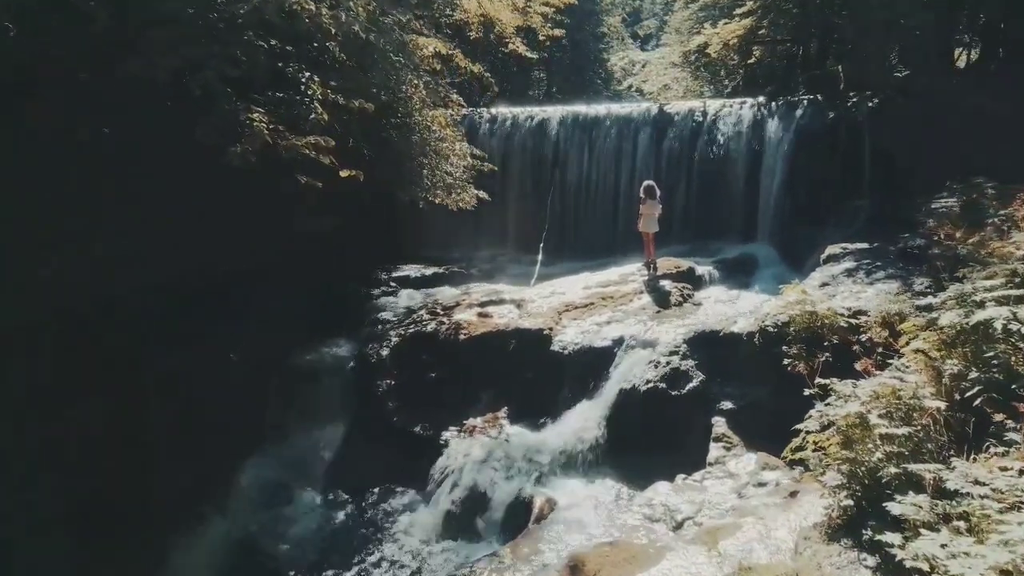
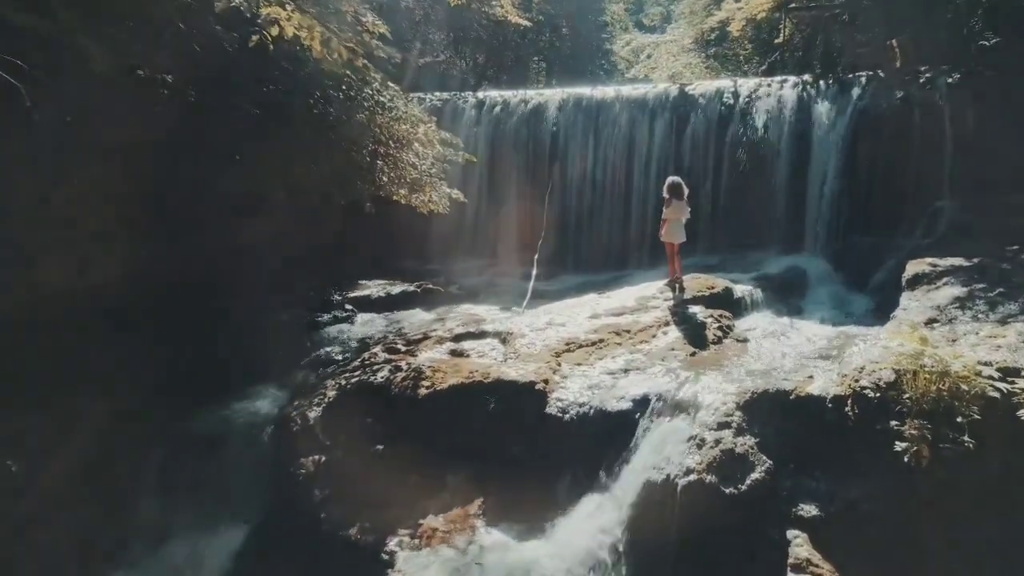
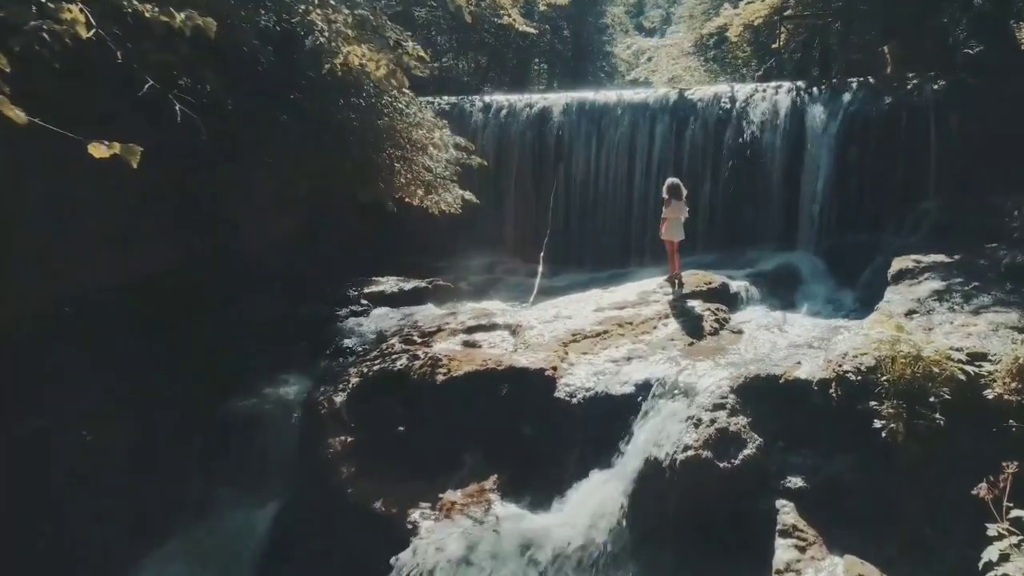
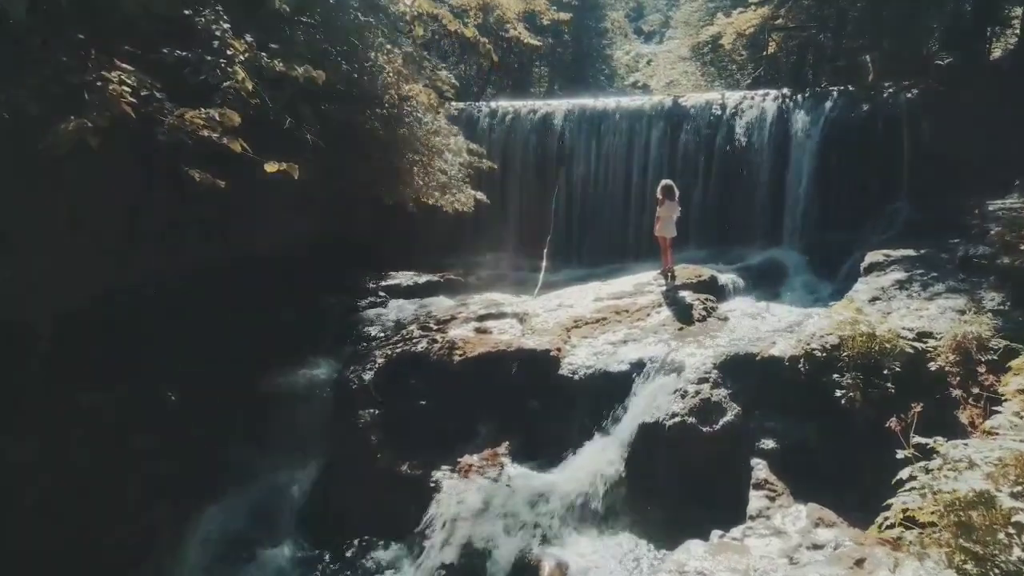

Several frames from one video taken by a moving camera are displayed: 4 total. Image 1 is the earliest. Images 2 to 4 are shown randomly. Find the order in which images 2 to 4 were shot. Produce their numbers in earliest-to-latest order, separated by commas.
4, 3, 2
